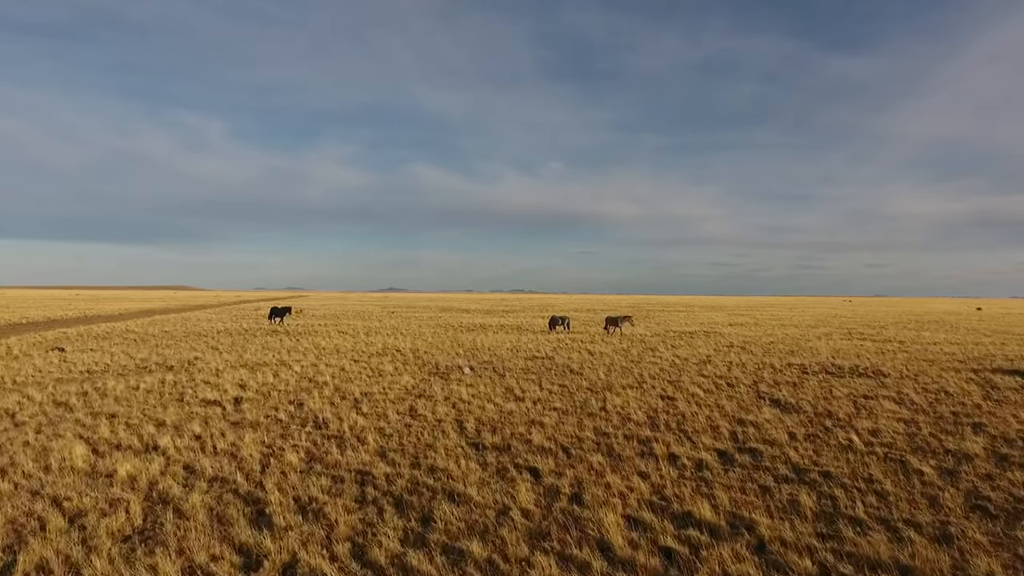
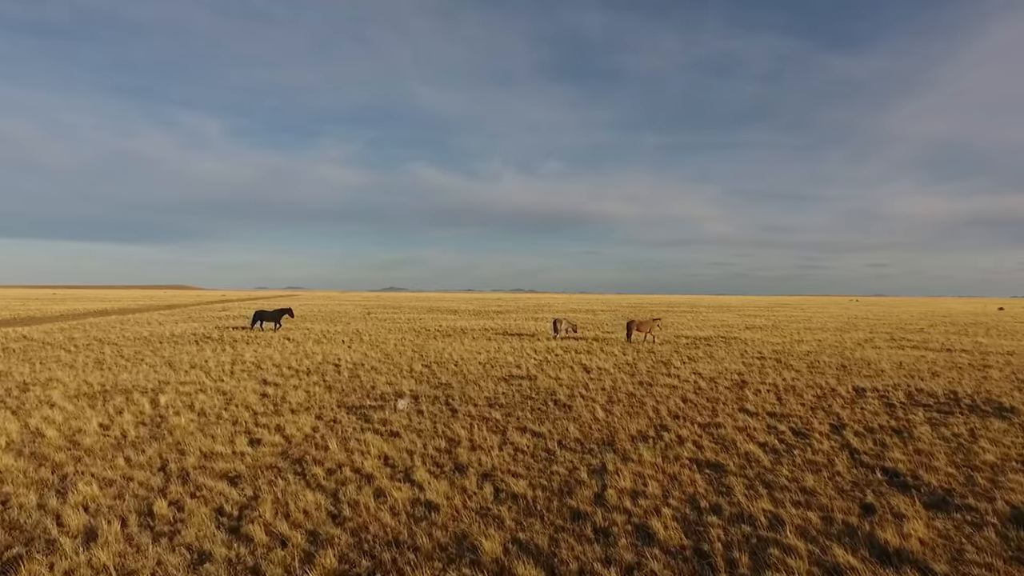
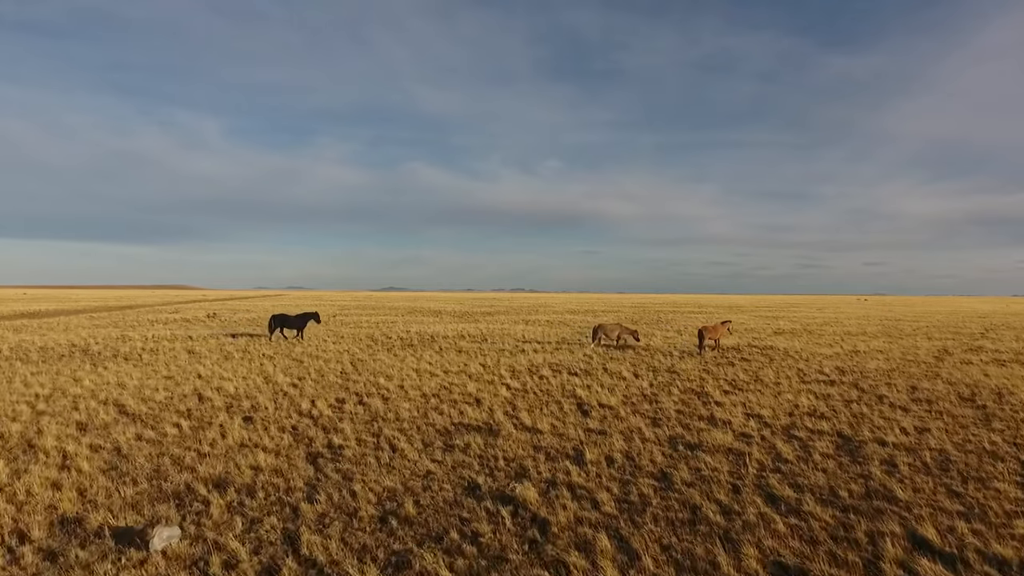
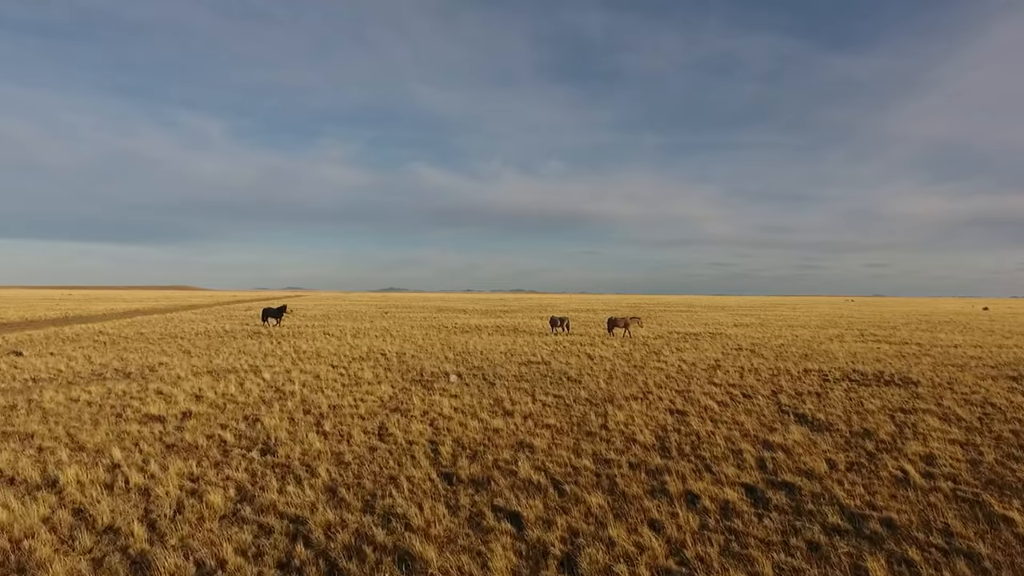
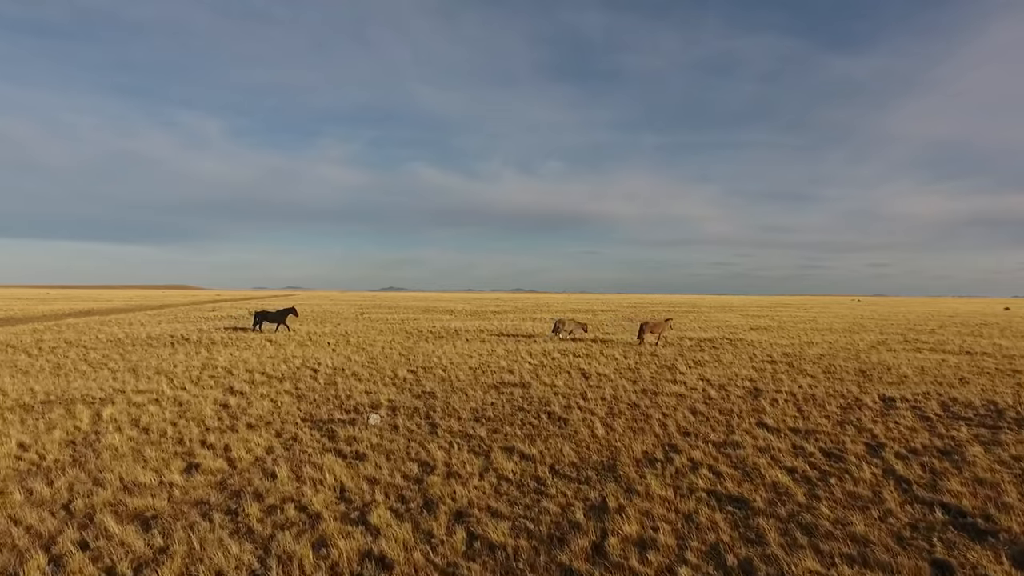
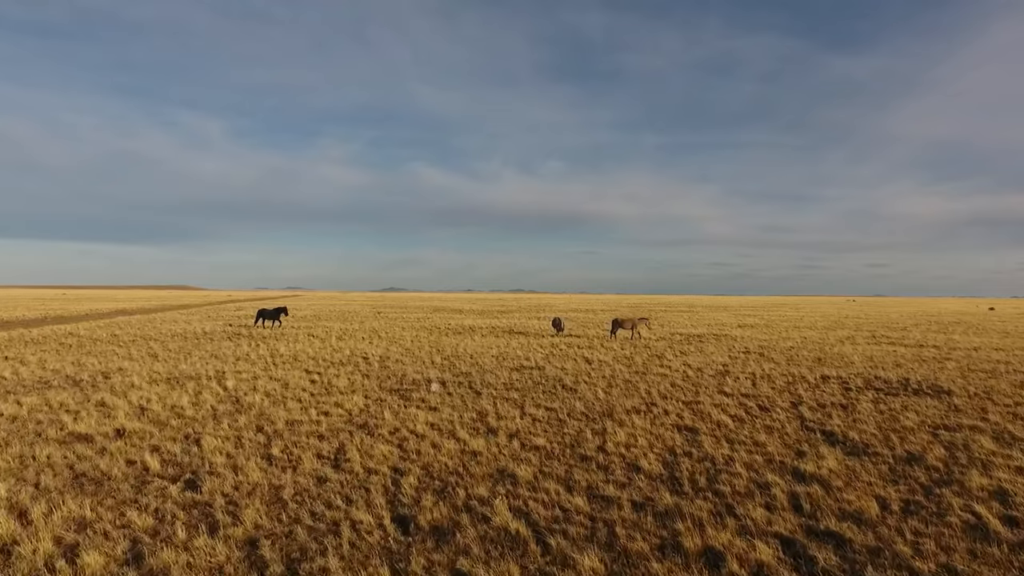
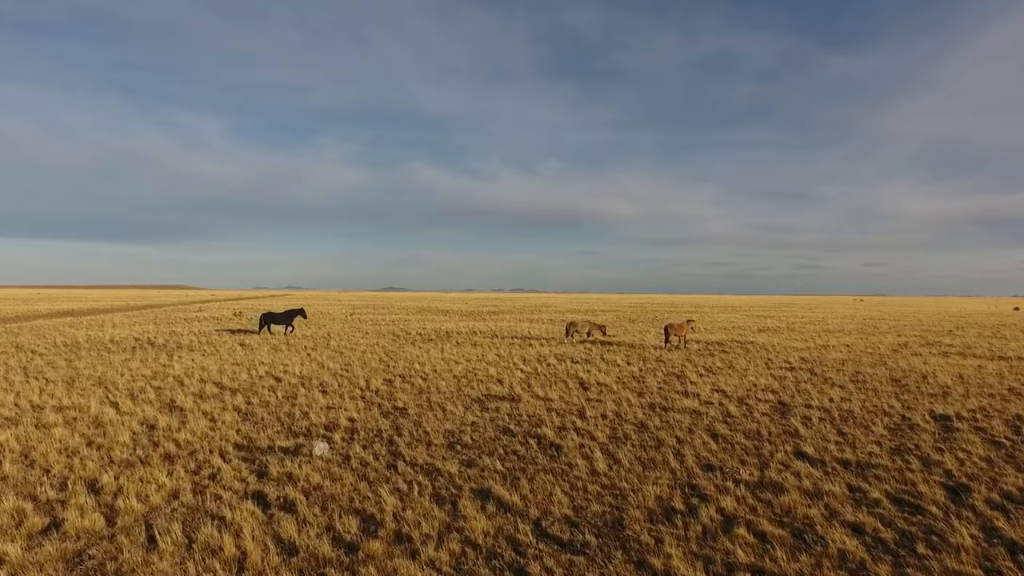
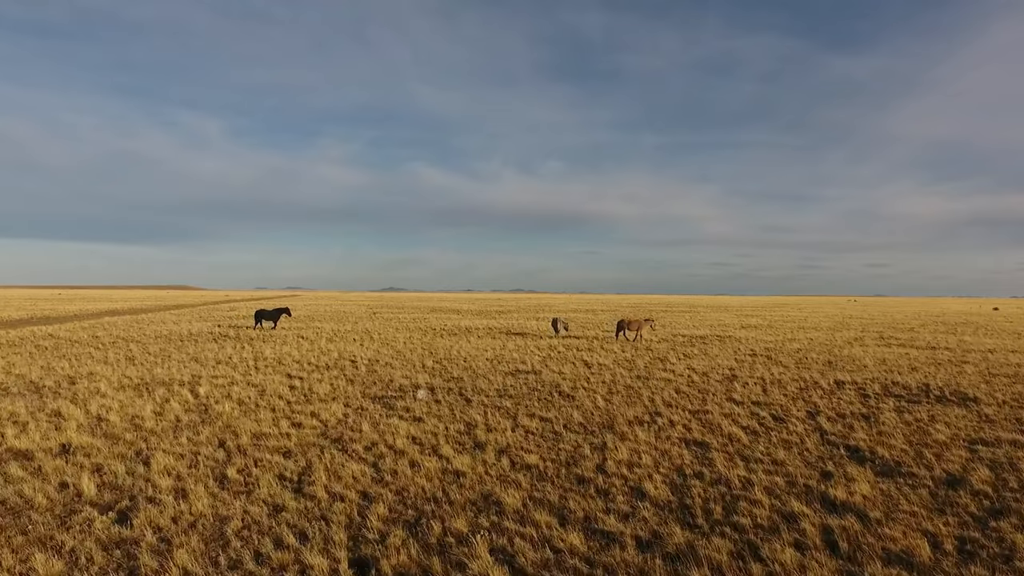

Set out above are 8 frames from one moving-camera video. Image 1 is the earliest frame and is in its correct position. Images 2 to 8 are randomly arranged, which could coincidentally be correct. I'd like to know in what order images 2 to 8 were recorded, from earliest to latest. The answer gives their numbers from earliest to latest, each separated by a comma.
4, 6, 8, 2, 5, 7, 3
